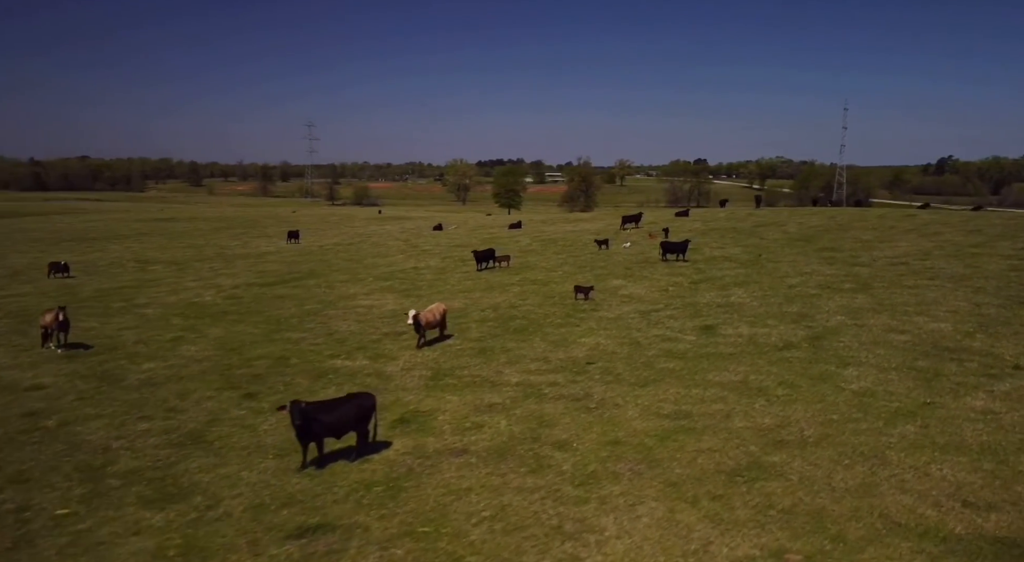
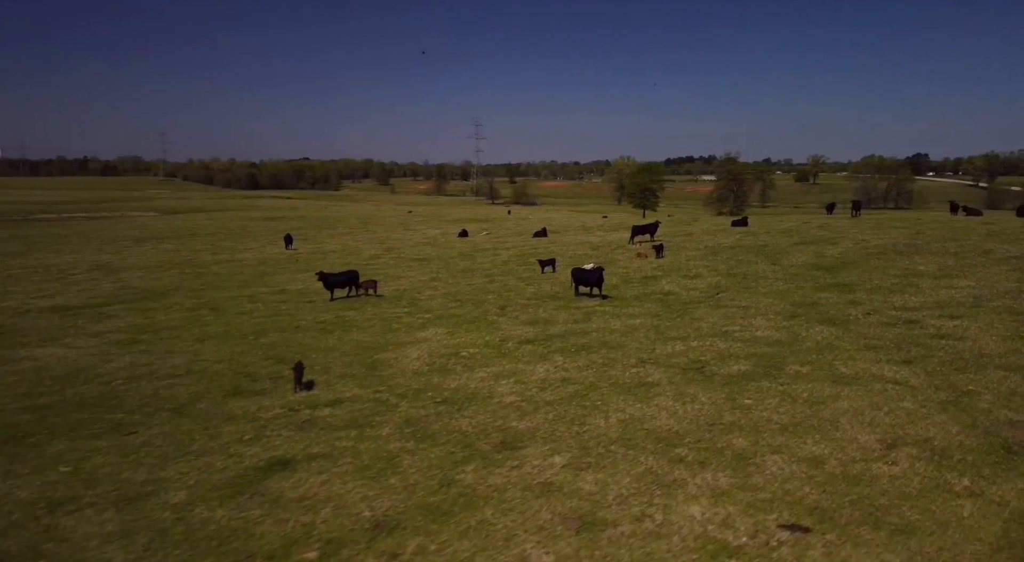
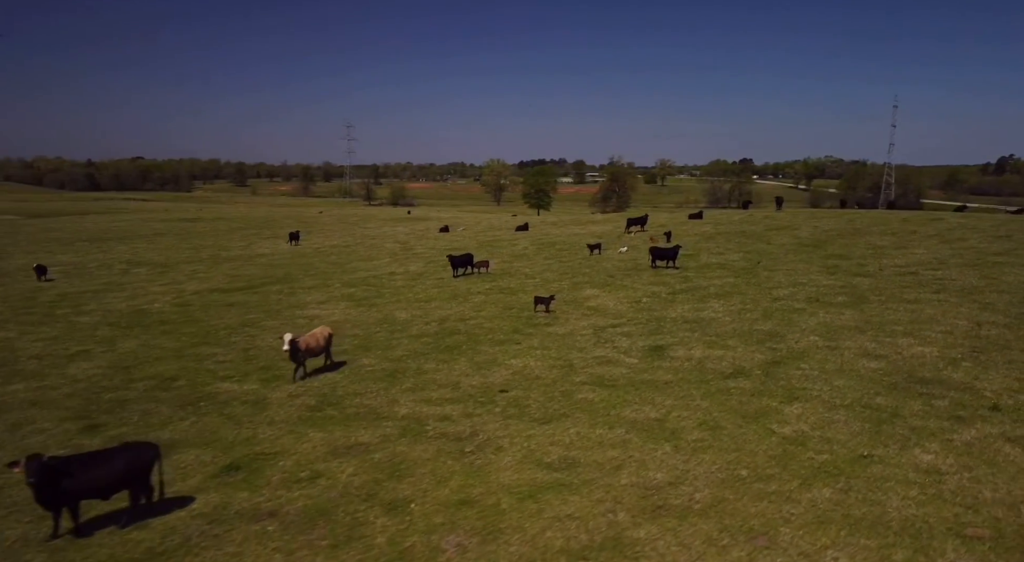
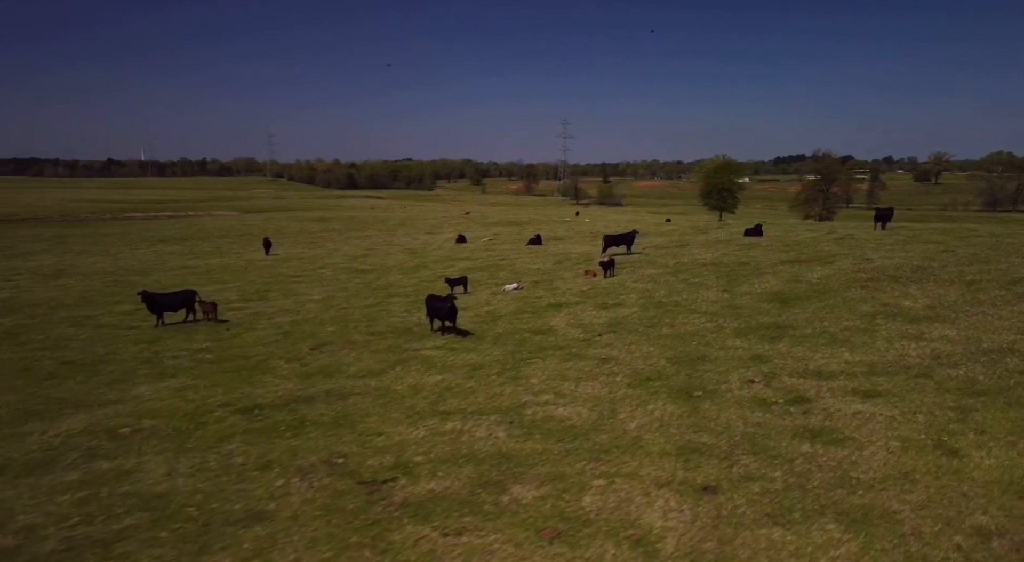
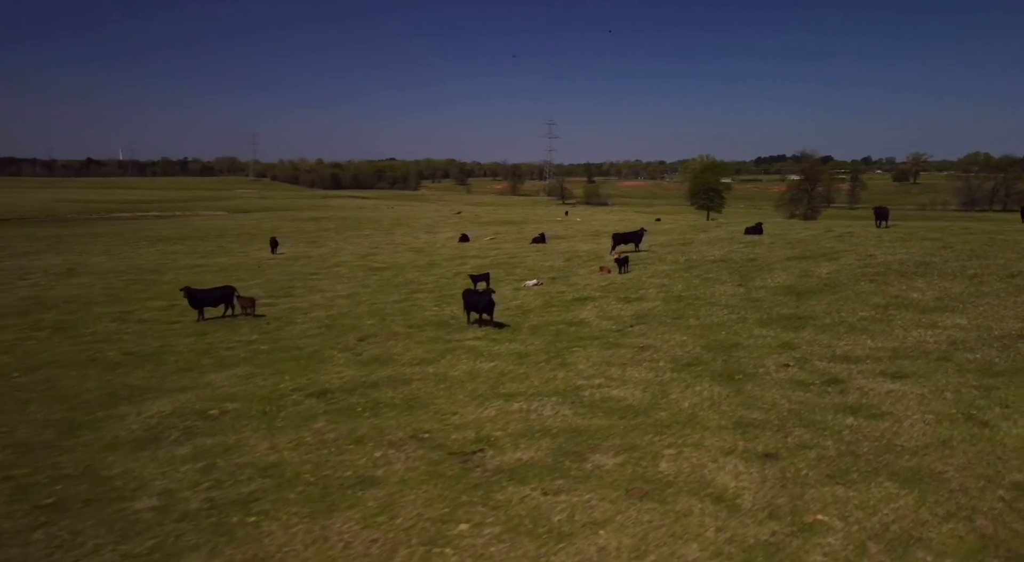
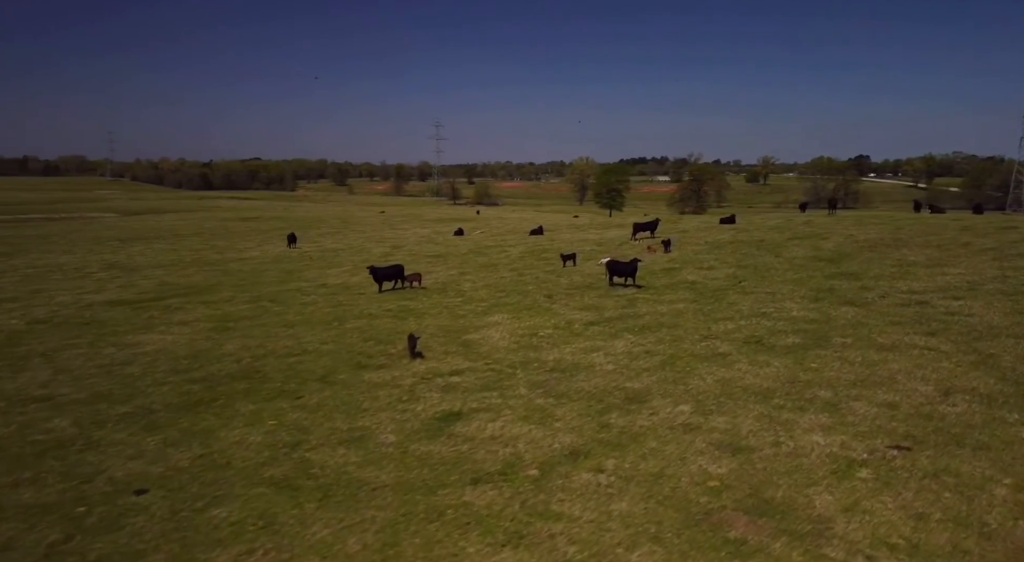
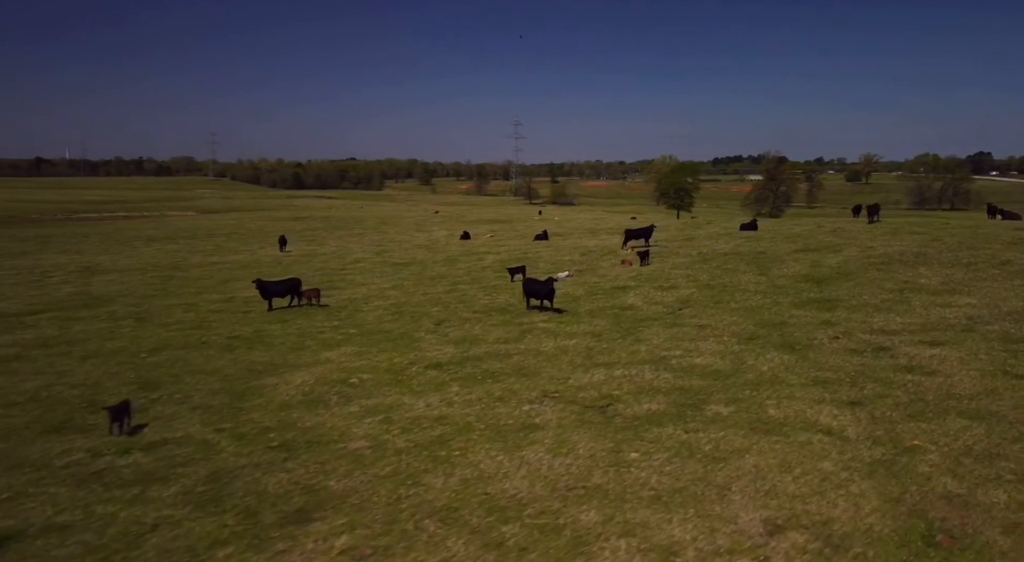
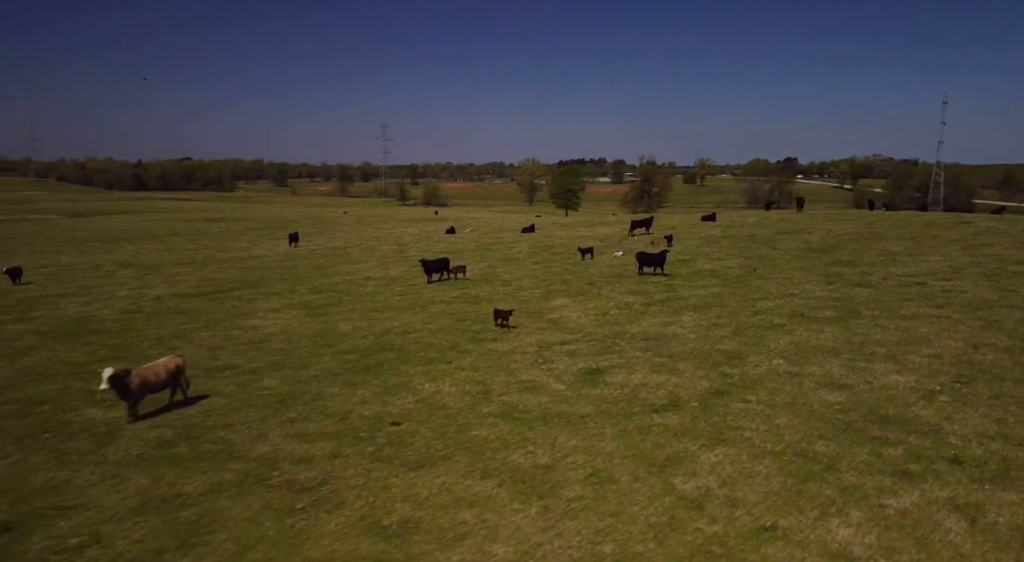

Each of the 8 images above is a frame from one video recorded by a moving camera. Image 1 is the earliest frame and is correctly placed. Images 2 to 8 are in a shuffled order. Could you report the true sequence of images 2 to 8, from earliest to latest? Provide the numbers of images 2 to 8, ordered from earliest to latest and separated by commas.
3, 8, 6, 2, 7, 5, 4
